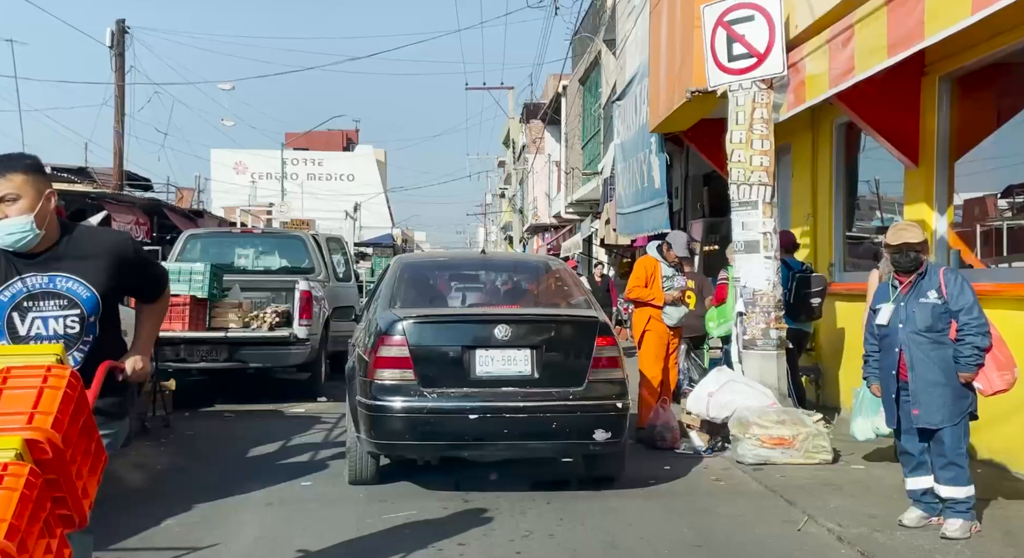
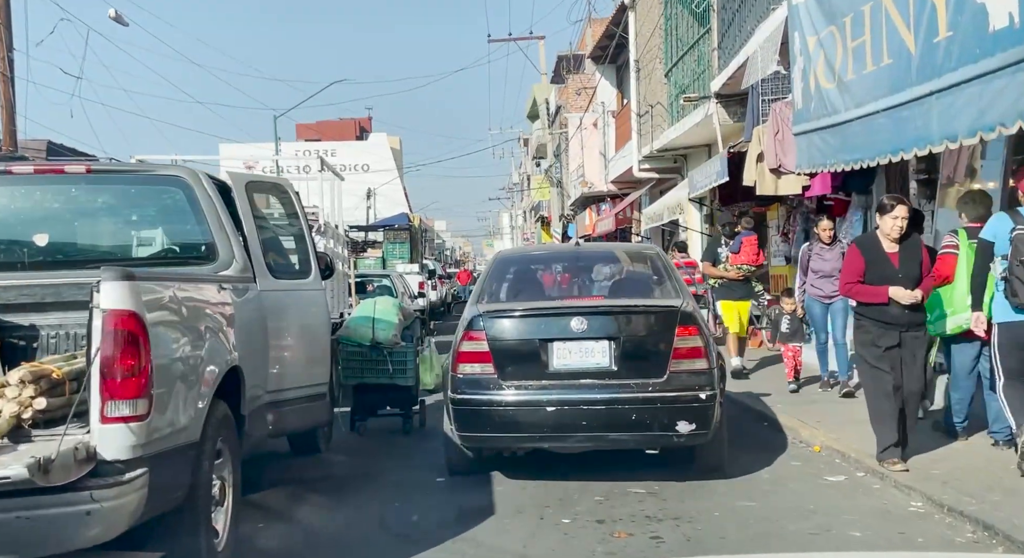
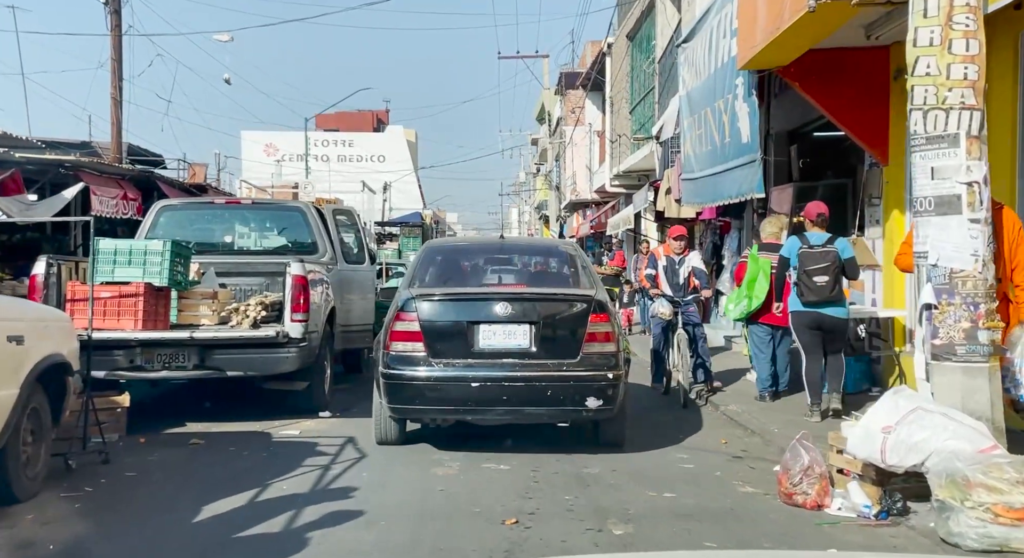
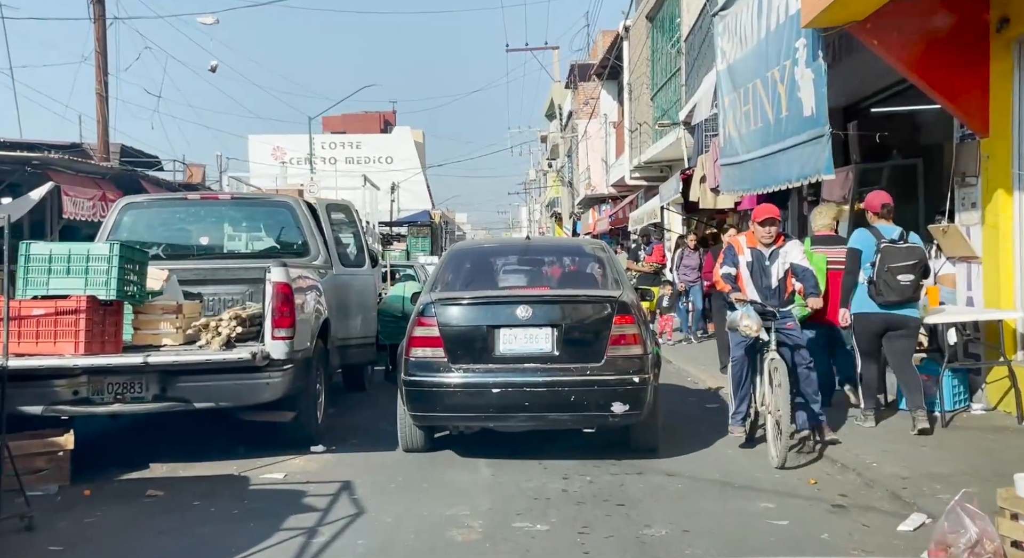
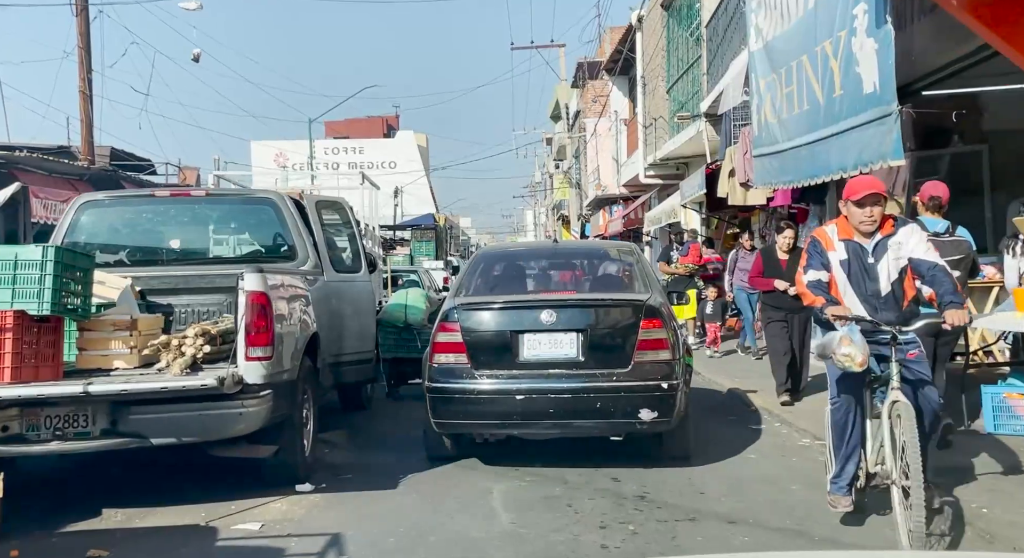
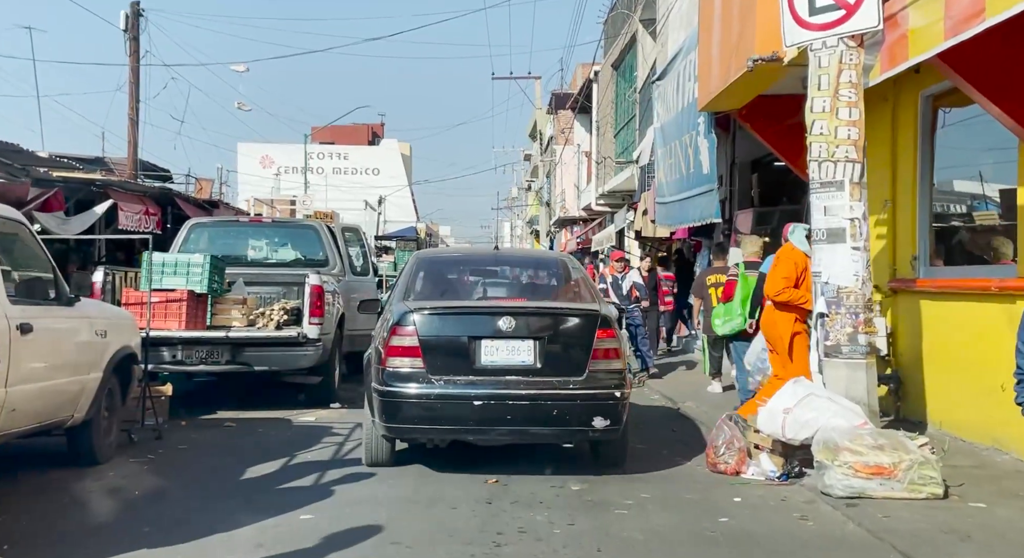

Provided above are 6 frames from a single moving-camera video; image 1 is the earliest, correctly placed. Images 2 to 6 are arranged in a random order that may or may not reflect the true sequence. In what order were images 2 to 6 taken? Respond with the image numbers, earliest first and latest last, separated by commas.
6, 3, 4, 5, 2
